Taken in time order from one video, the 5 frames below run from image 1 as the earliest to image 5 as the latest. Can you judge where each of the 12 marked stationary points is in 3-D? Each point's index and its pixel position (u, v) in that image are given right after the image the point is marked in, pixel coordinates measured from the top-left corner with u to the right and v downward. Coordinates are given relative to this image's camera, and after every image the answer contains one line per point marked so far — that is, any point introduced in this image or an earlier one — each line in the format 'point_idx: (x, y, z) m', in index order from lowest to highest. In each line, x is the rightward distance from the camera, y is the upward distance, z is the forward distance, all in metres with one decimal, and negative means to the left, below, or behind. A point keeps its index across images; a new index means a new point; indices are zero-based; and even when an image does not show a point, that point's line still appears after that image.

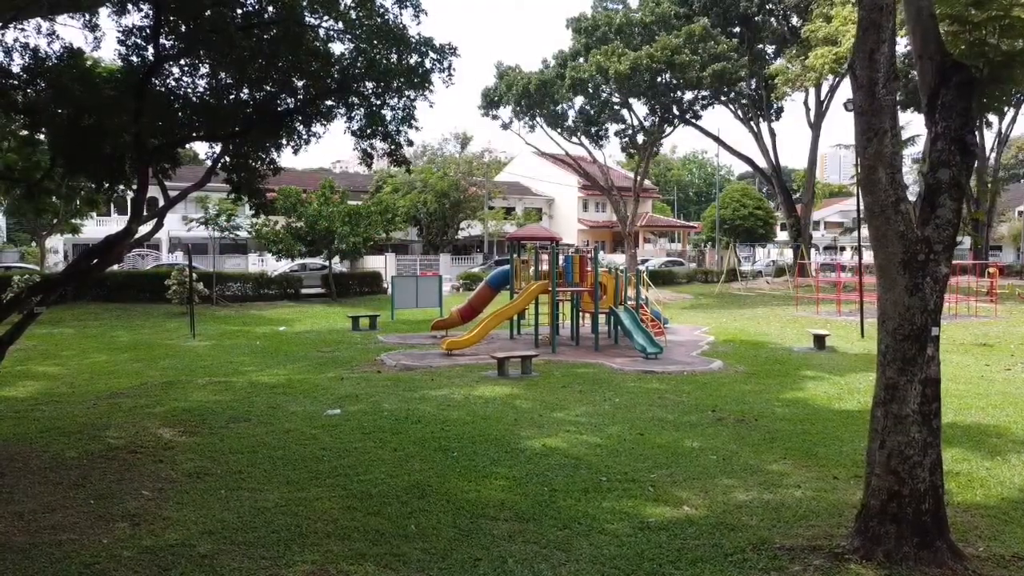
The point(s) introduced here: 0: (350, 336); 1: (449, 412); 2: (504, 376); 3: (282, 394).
0: (-3.6, -1.0, +17.7) m
1: (-0.8, -1.5, +9.9) m
2: (-0.1, -1.3, +12.3) m
3: (-3.2, -1.5, +11.1) m
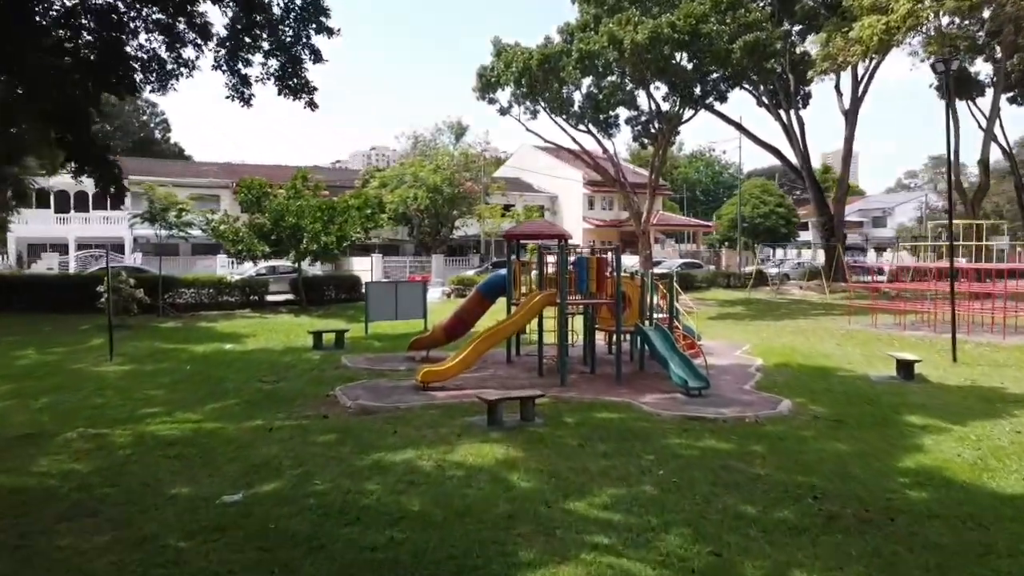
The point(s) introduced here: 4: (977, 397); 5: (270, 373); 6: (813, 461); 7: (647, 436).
0: (-3.6, -1.2, +14.3) m
1: (-0.8, -1.7, +6.4) m
2: (-0.2, -1.5, +8.8) m
3: (-3.2, -1.6, +7.7) m
4: (+6.0, -1.4, +10.4) m
5: (-3.8, -1.3, +12.7) m
6: (+2.8, -1.6, +7.5) m
7: (+1.4, -1.5, +8.4) m
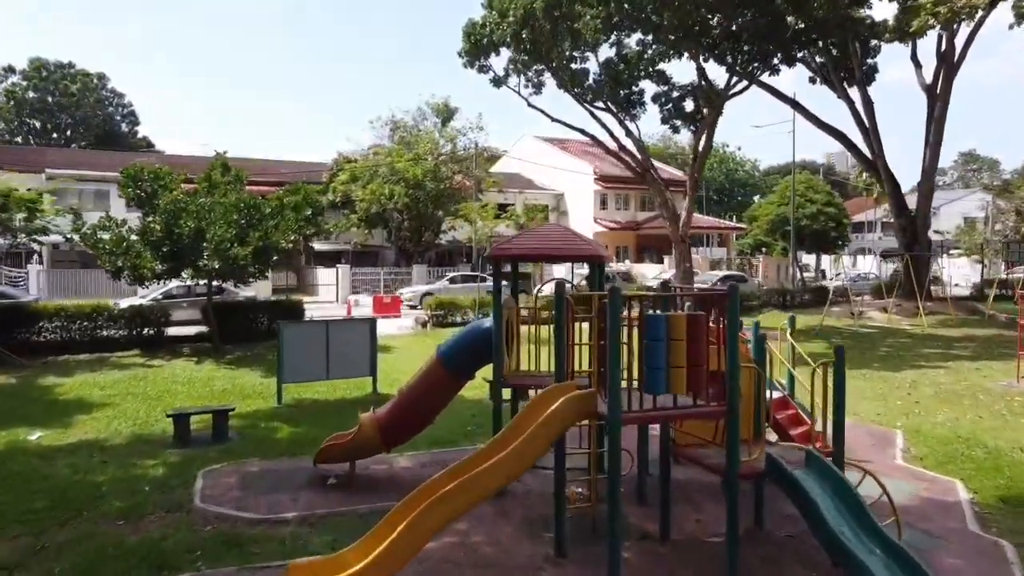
0: (-3.7, -1.8, +8.1) m
1: (-0.9, -2.3, +0.3) m
2: (-0.2, -2.1, +2.7) m
3: (-3.3, -2.2, +1.5) m
4: (+6.0, -2.0, +4.3) m
5: (-3.9, -1.9, +6.6) m
6: (+2.8, -2.2, +1.4) m
7: (+1.3, -2.1, +2.2) m
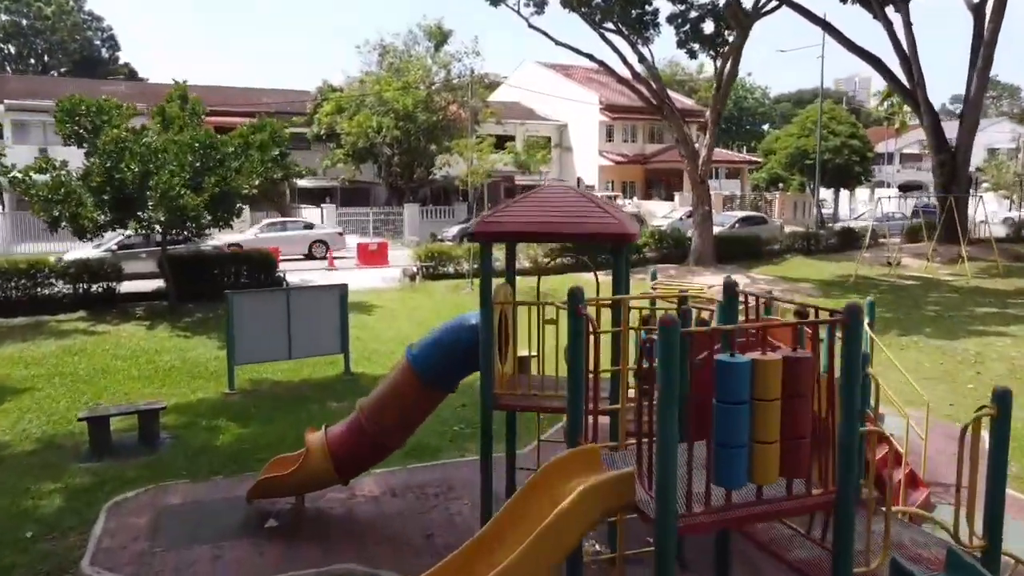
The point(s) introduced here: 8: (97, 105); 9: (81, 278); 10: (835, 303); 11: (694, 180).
0: (-3.7, -1.6, +6.4) m
1: (-1.0, -2.8, -1.4) m
2: (-0.3, -2.4, +1.0) m
3: (-3.4, -2.6, -0.2) m
4: (+5.9, -2.2, +2.5) m
5: (-3.9, -1.9, +4.8) m
6: (+2.7, -2.6, -0.3) m
7: (+1.3, -2.5, +0.5) m
8: (-6.8, +2.9, +13.1) m
9: (-7.3, +0.2, +13.5) m
10: (+6.0, -0.3, +14.9) m
11: (+4.1, +2.4, +18.0) m
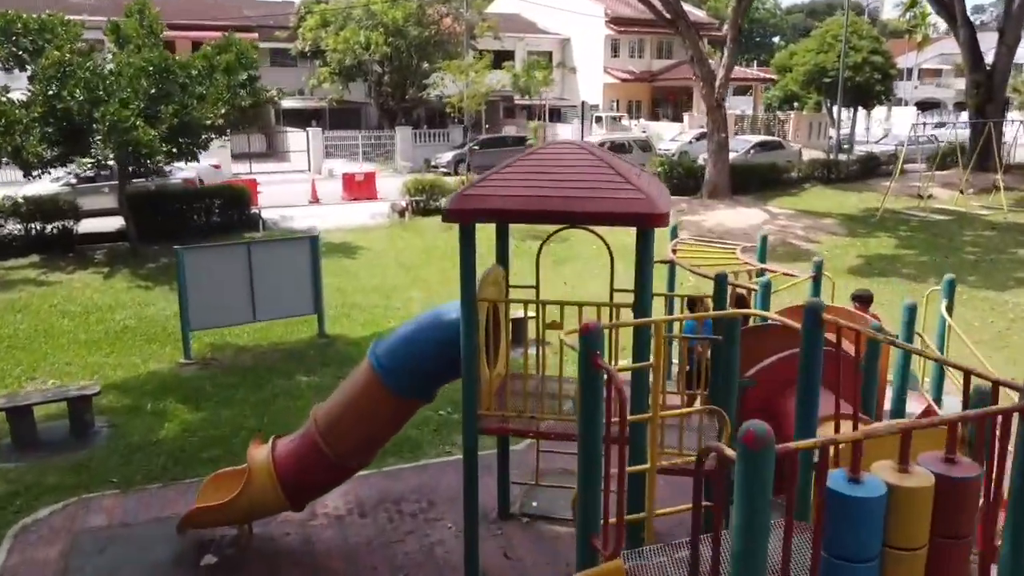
0: (-3.8, -1.5, +5.3) m
1: (-1.0, -3.4, -2.3) m
2: (-0.3, -2.8, 0.0) m
3: (-3.4, -3.2, -1.1) m
4: (+5.9, -2.4, +1.5) m
5: (-4.0, -1.9, +3.8) m
6: (+2.7, -3.2, -1.3) m
7: (+1.2, -2.9, -0.5) m
8: (-6.8, +3.8, +11.5) m
9: (-7.3, +1.1, +12.2) m
10: (+6.0, +0.8, +13.6) m
11: (+4.1, +3.8, +16.5) m
